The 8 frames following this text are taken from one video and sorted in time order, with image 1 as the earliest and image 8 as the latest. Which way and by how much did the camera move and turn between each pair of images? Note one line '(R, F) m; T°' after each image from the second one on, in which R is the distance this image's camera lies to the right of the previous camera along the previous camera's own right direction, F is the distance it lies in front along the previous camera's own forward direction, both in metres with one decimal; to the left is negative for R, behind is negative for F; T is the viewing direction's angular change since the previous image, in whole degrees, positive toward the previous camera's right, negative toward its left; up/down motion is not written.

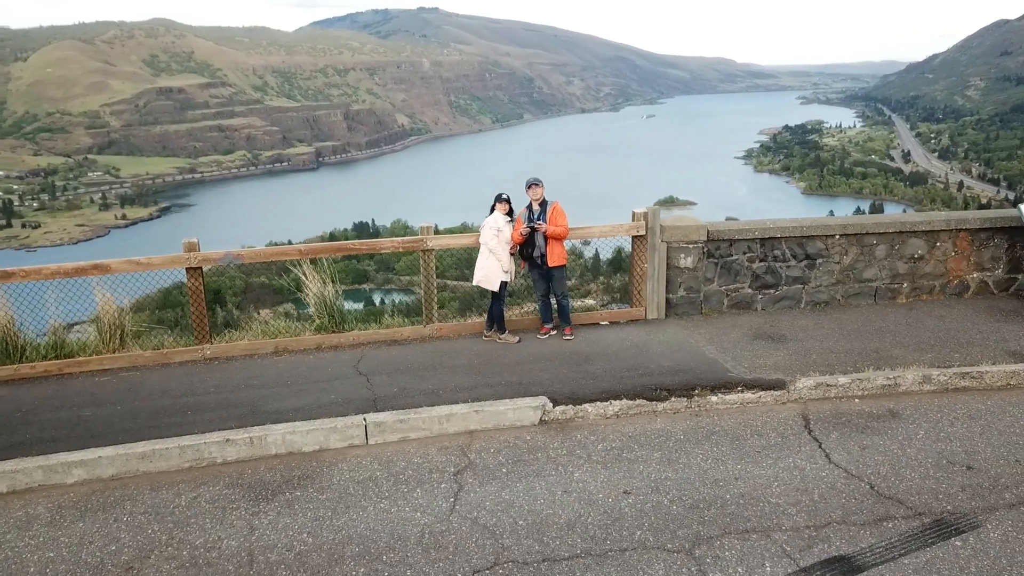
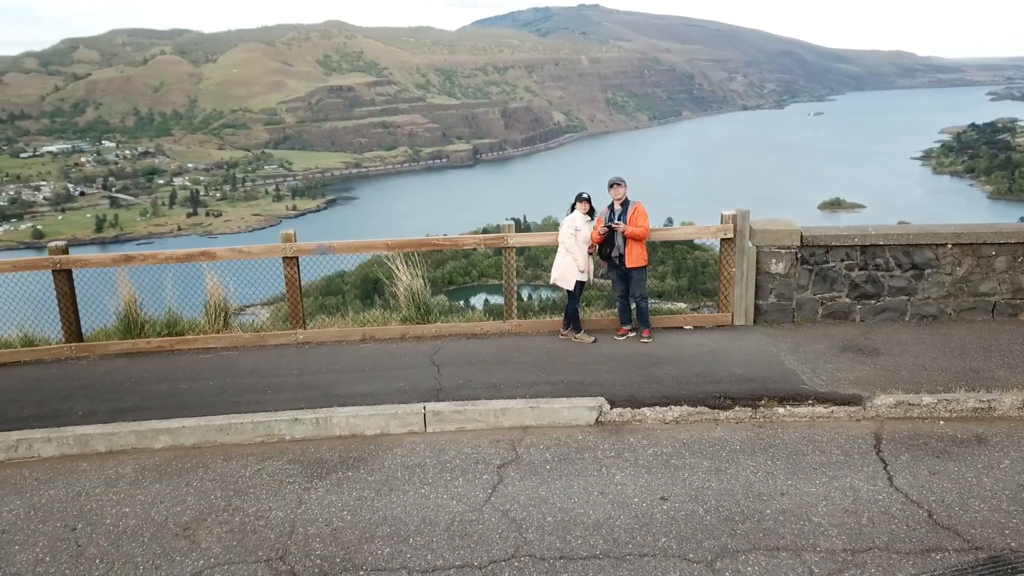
(+0.6, 0.0) m; -10°
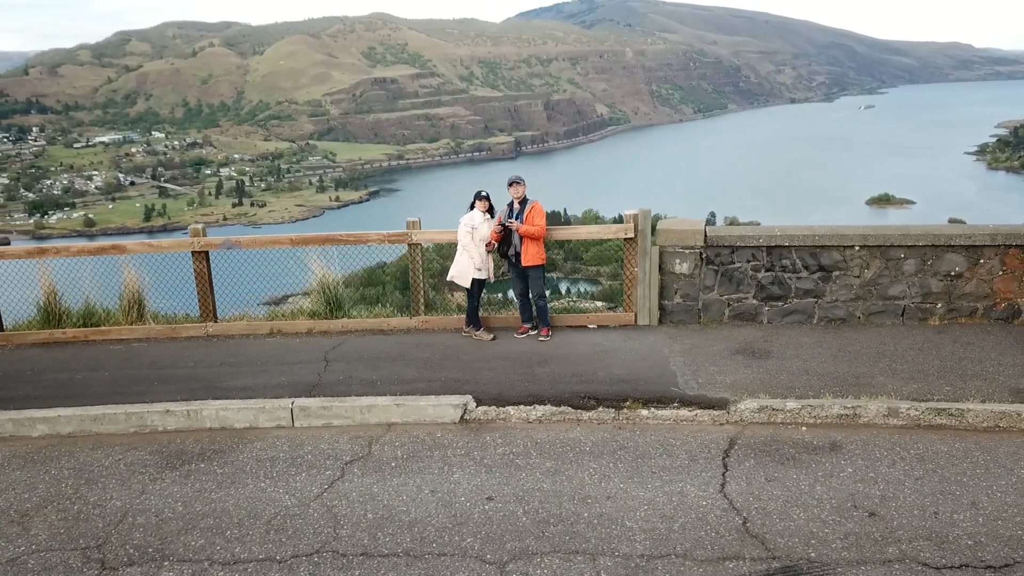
(+1.1, 0.0) m; -3°
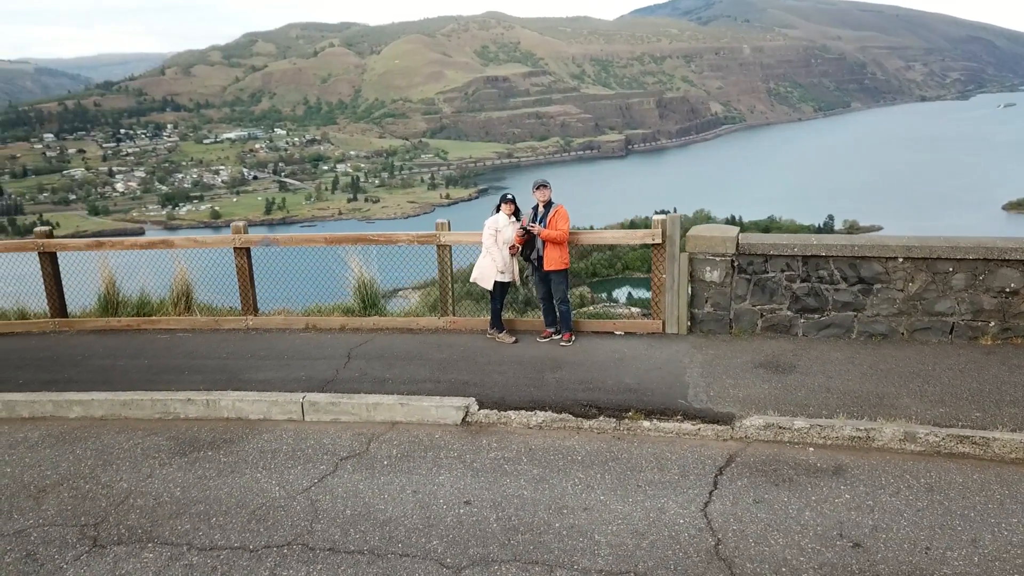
(+0.7, +0.1) m; -7°
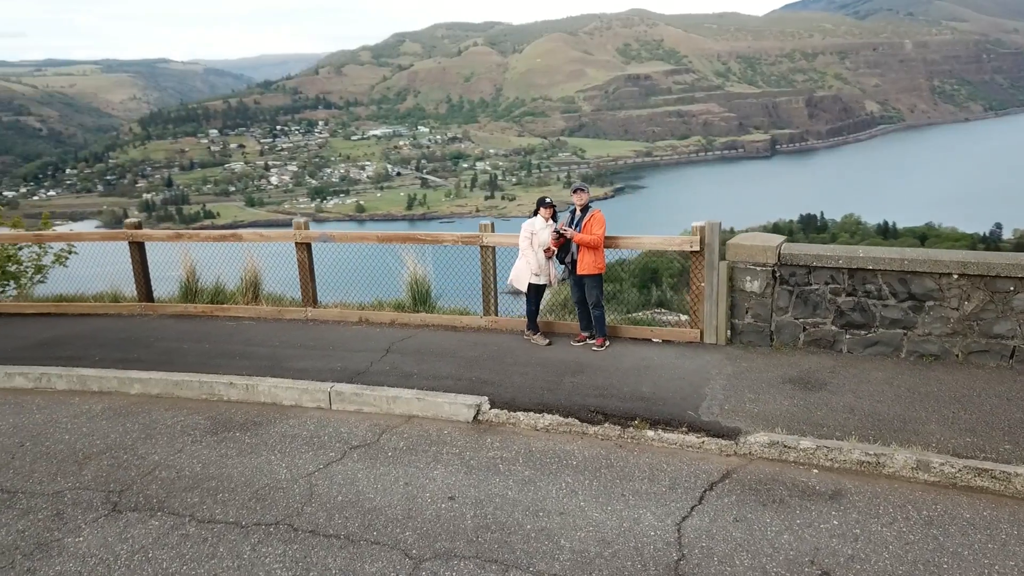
(+0.8, 0.0) m; -9°
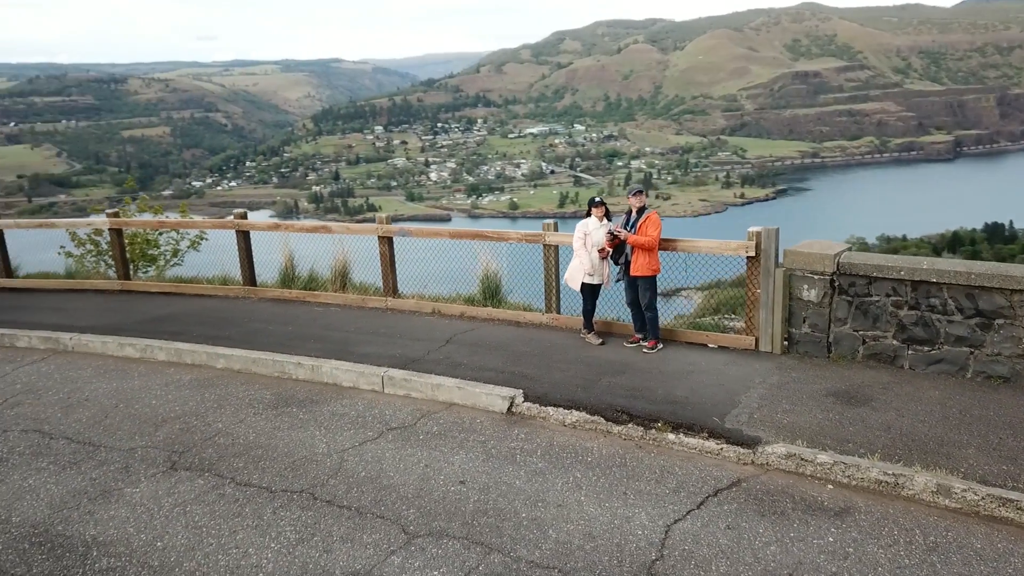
(+0.8, -0.1) m; -10°
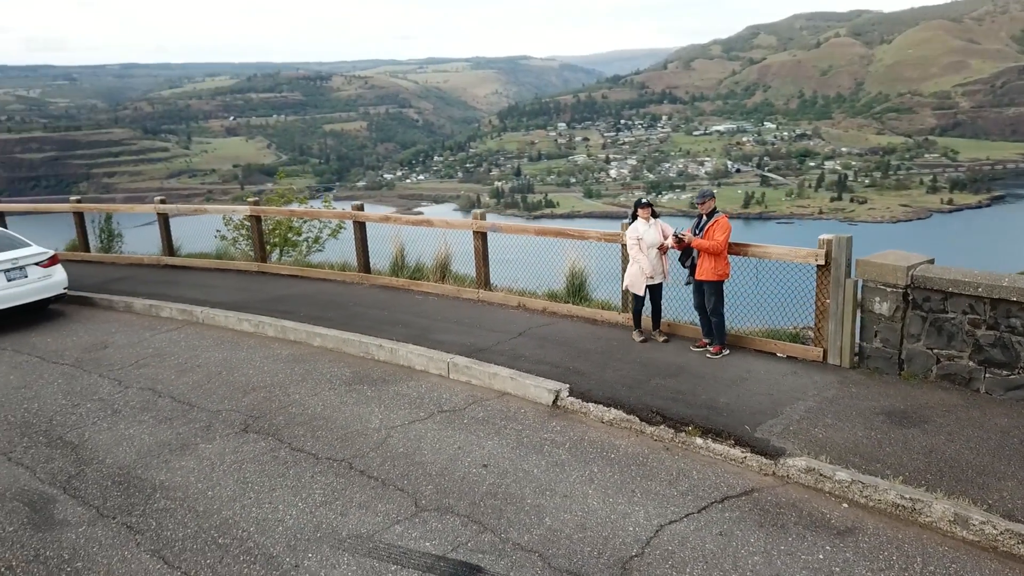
(+0.9, -0.1) m; -12°
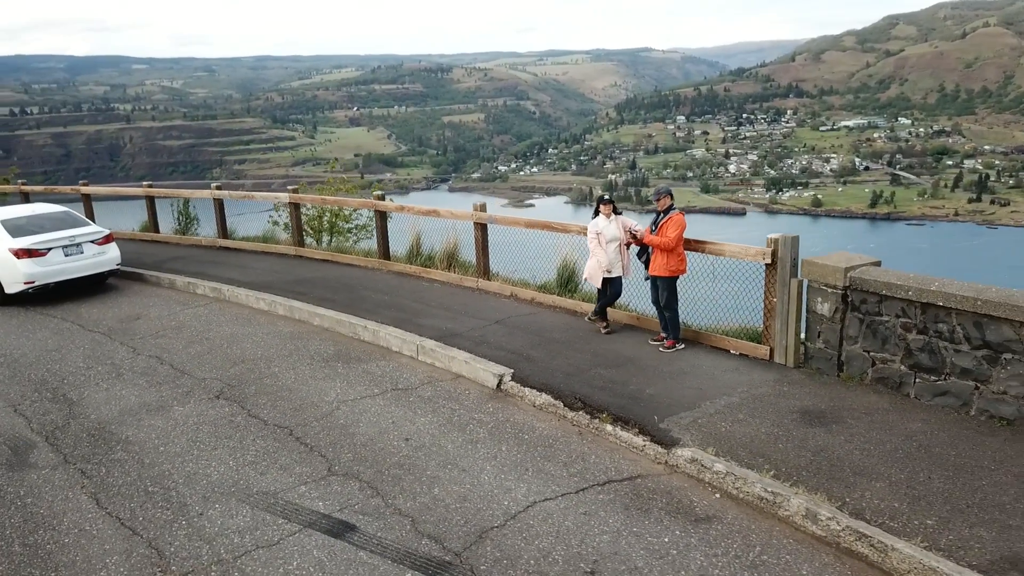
(+1.3, -0.2) m; -8°
